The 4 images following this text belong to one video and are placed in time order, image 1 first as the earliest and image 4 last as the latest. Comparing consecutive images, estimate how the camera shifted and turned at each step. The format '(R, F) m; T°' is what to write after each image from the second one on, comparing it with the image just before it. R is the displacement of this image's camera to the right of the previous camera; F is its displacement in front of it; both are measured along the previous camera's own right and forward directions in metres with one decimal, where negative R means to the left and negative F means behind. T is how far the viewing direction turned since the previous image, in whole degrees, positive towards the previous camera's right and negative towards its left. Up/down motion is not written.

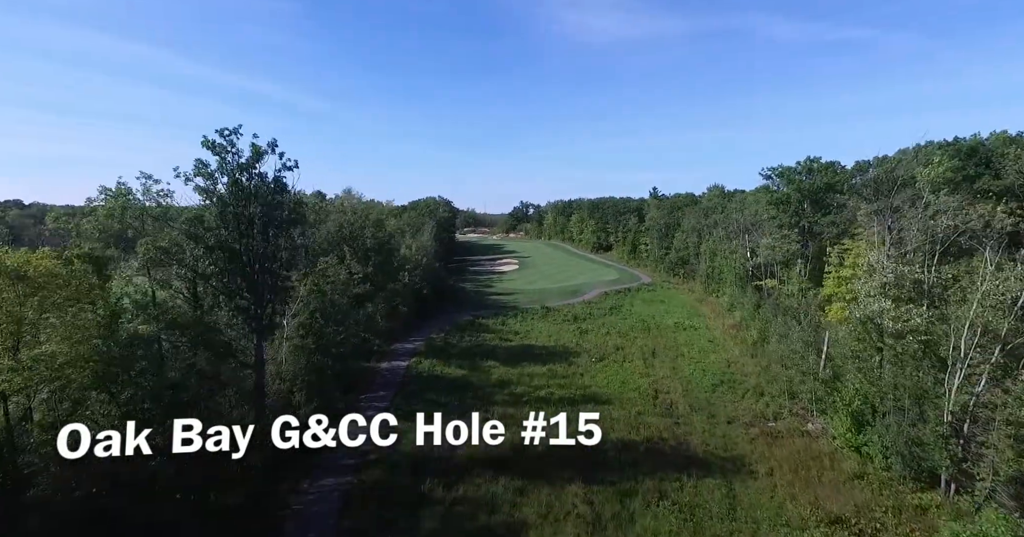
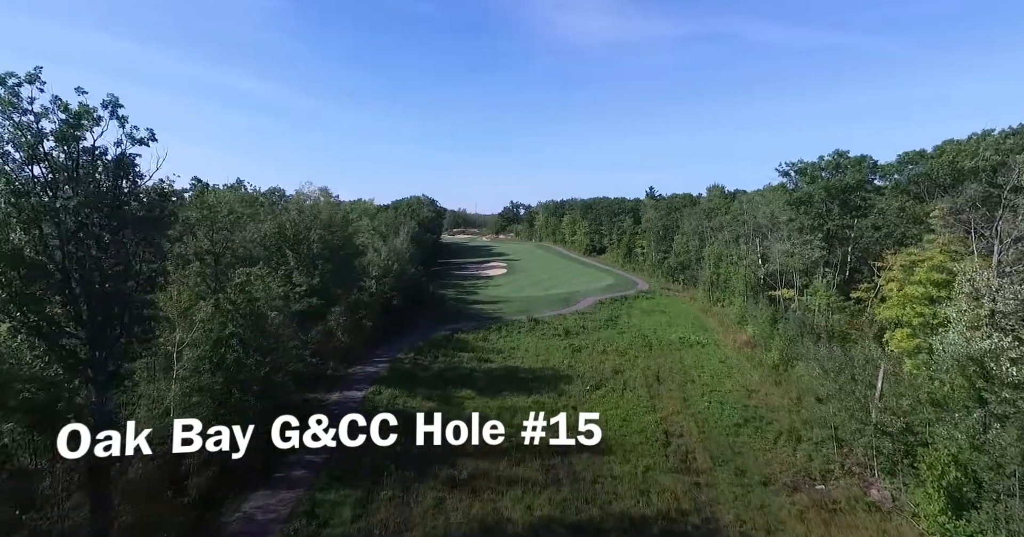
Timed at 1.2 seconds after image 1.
(+0.7, +5.9) m; +1°
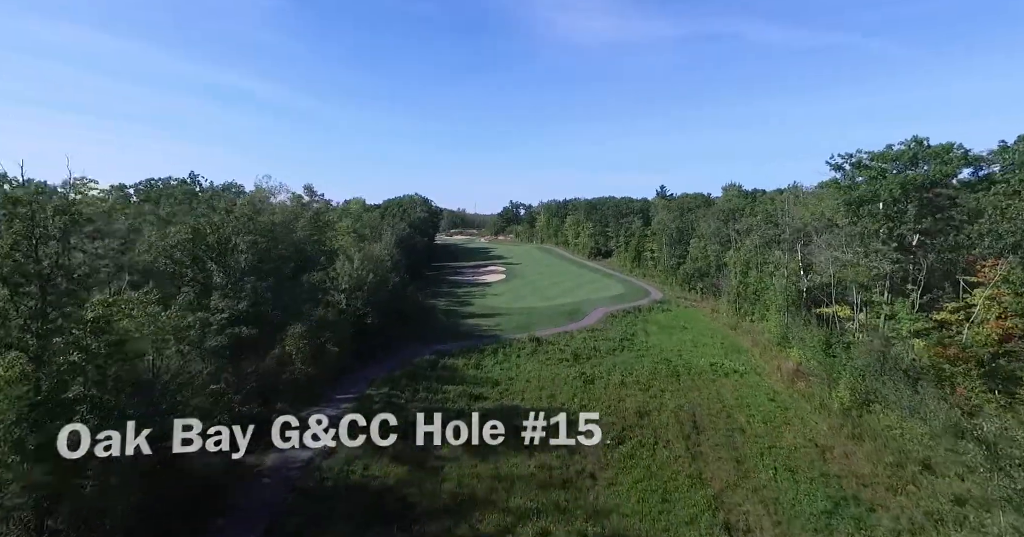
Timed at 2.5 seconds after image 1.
(+0.1, +7.2) m; 0°
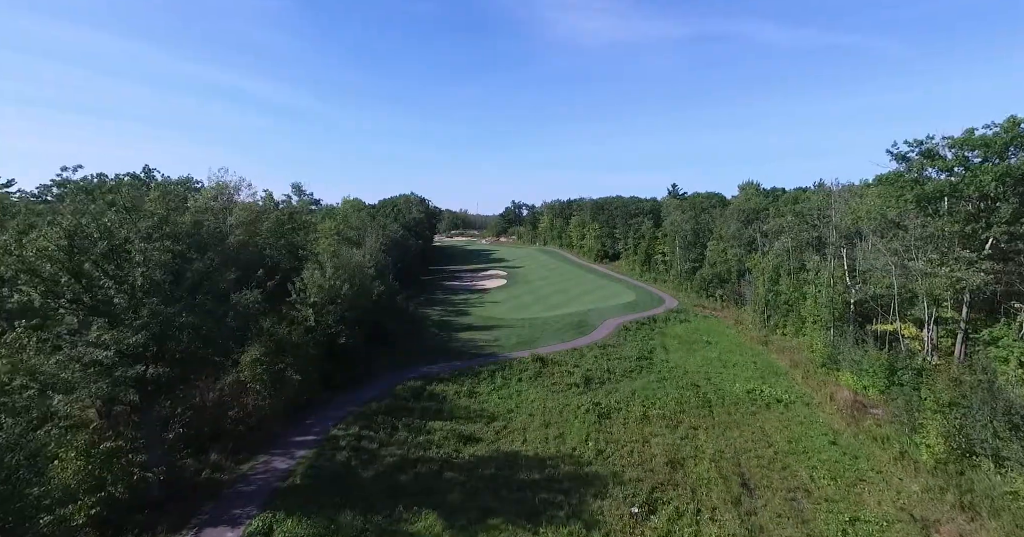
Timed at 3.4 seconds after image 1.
(+0.1, +5.6) m; 0°
